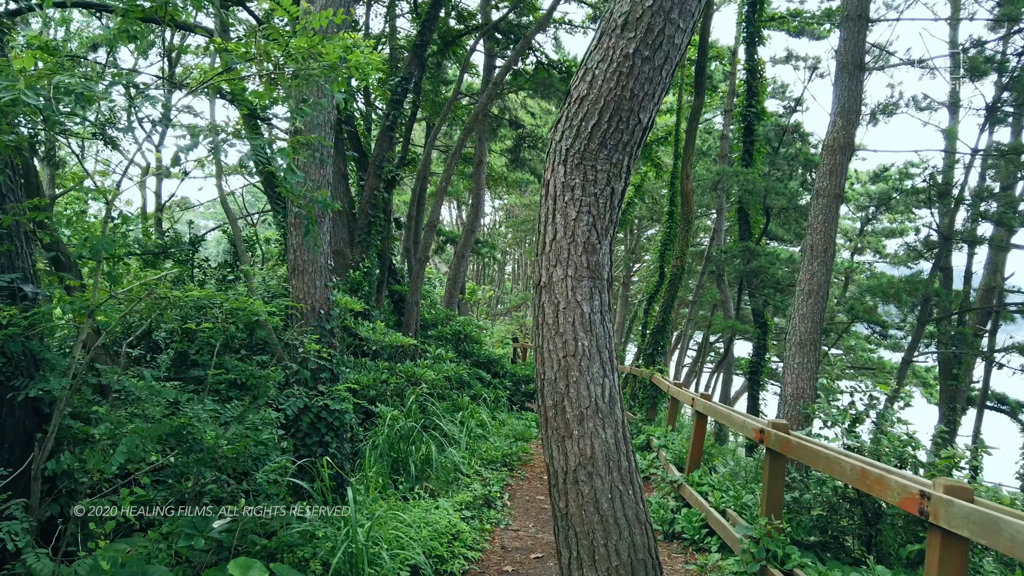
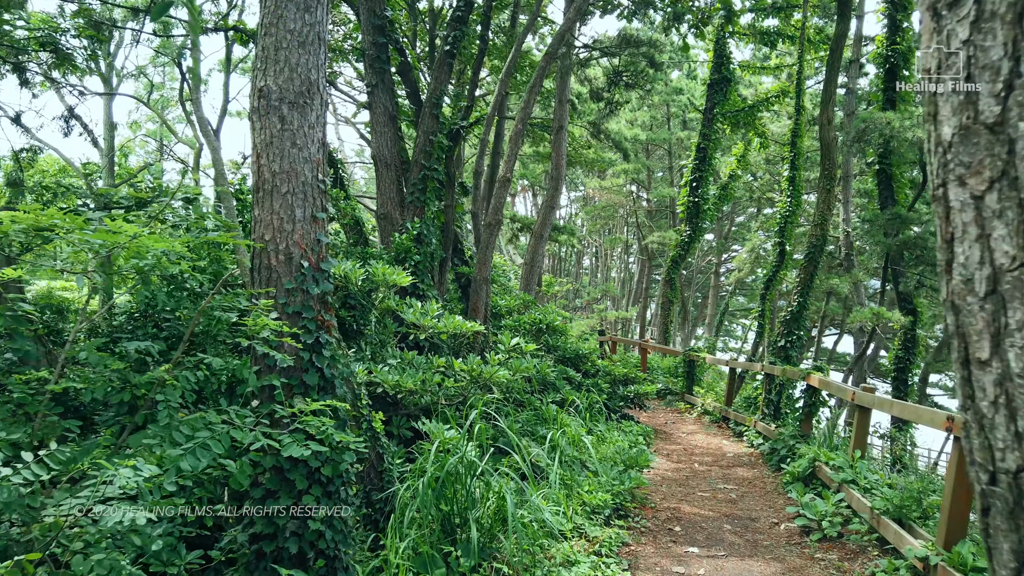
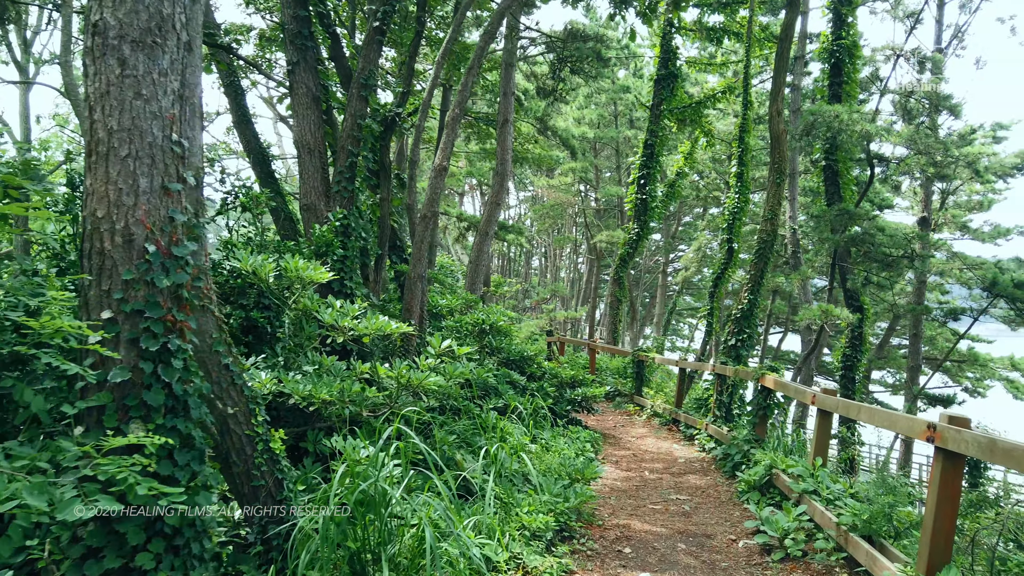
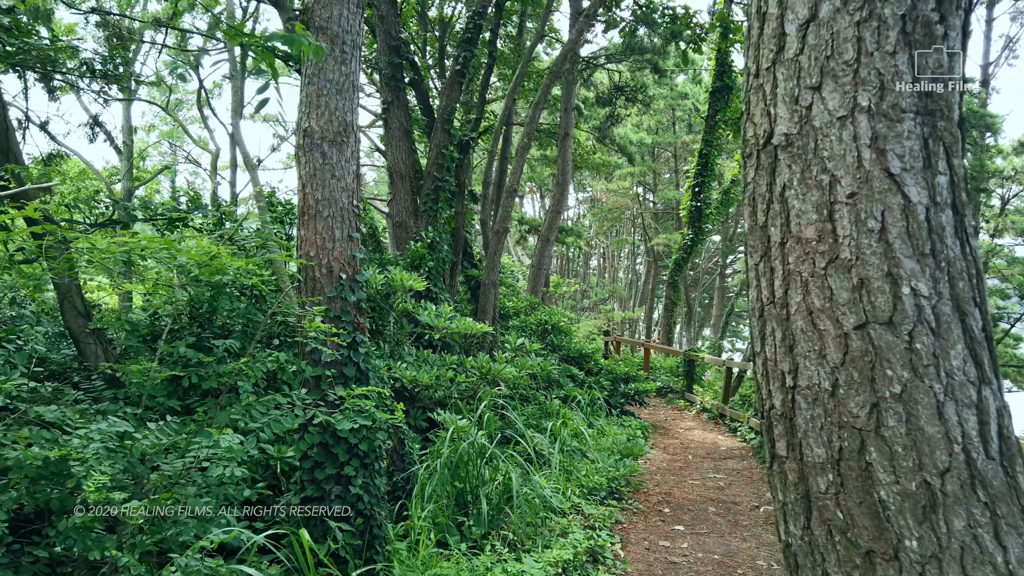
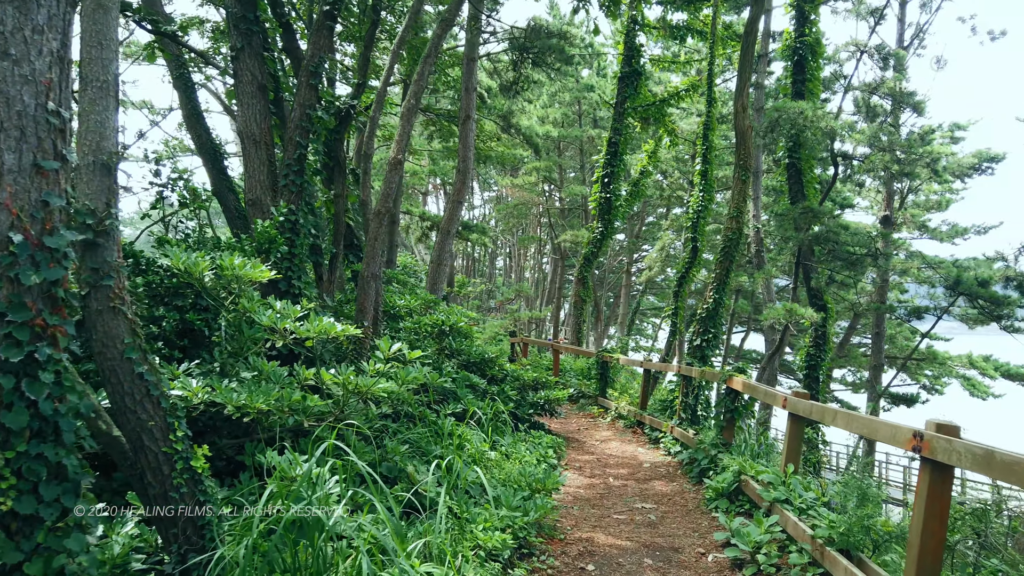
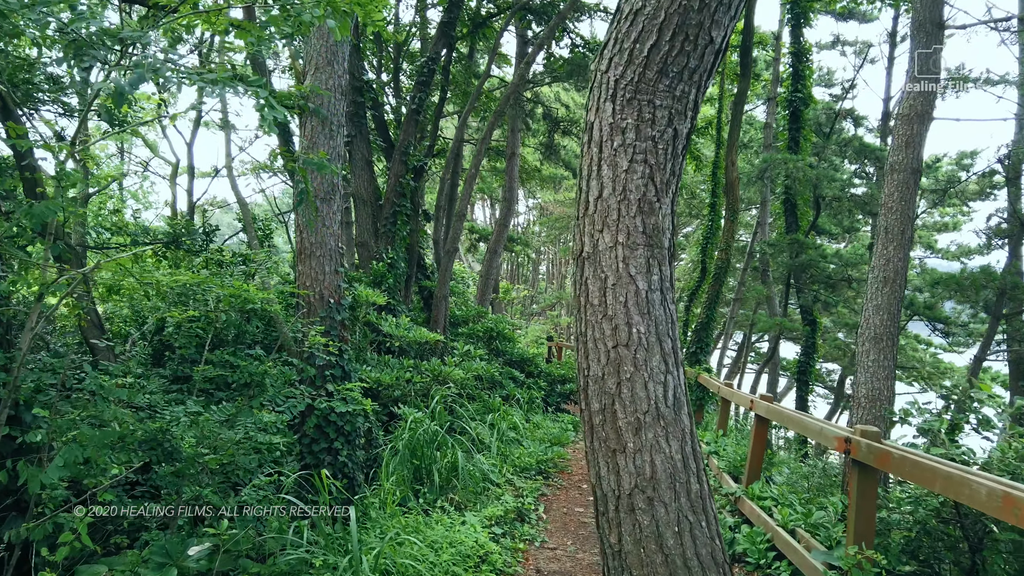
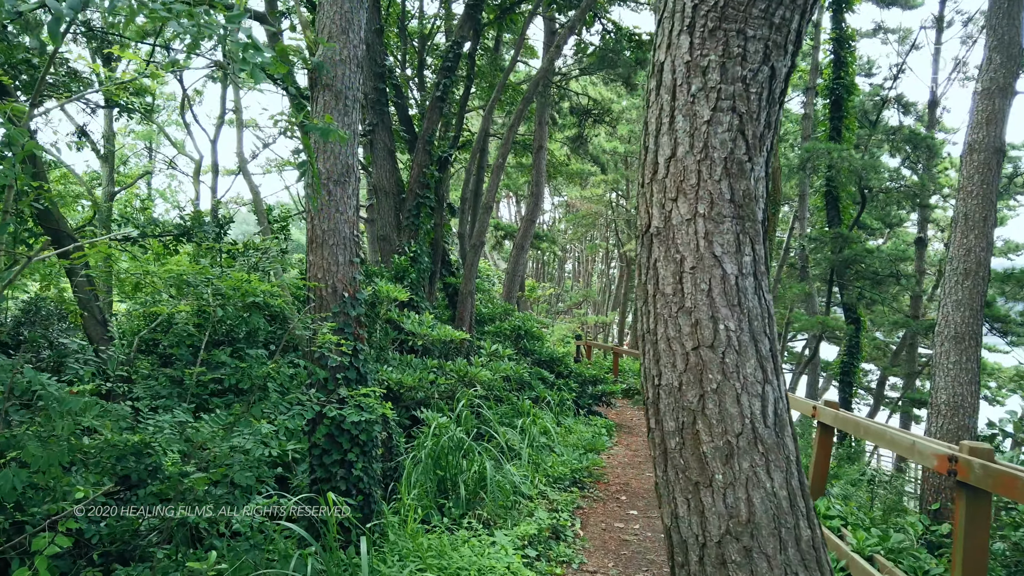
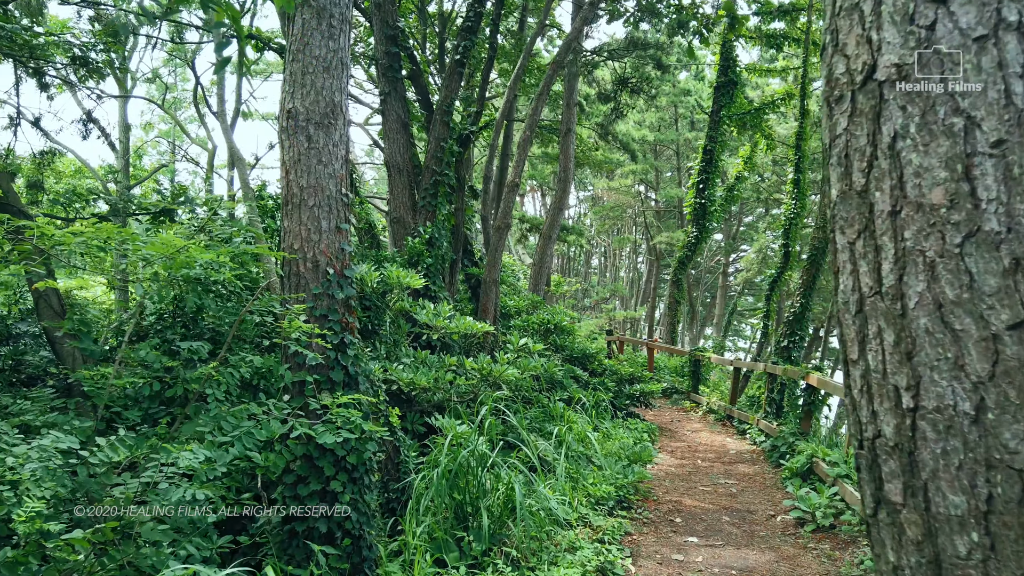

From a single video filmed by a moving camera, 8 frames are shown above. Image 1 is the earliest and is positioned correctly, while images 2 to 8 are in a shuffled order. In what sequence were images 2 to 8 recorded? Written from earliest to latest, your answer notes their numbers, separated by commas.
6, 7, 4, 8, 2, 3, 5
